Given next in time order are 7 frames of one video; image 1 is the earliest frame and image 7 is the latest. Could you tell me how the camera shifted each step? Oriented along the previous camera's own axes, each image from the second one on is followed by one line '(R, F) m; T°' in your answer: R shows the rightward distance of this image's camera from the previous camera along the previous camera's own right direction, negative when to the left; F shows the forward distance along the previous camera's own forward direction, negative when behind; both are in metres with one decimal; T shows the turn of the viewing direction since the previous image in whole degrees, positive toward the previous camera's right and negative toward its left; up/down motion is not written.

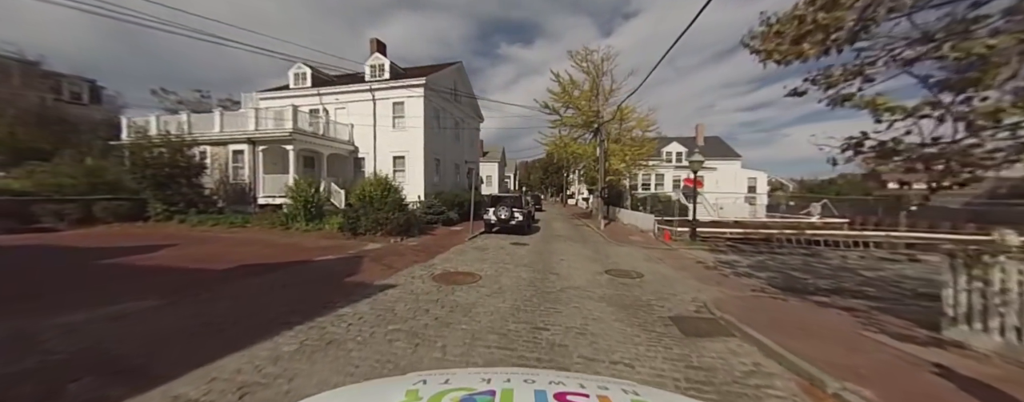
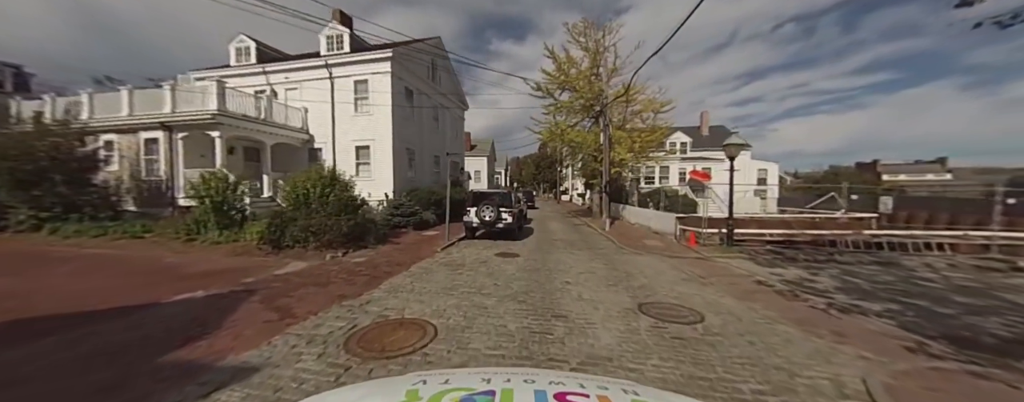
(+0.2, +3.3) m; +2°
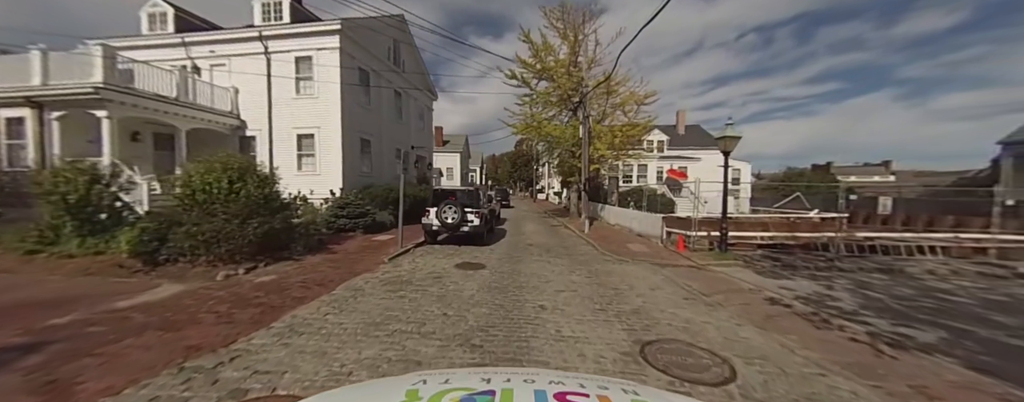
(+0.4, +1.8) m; +4°
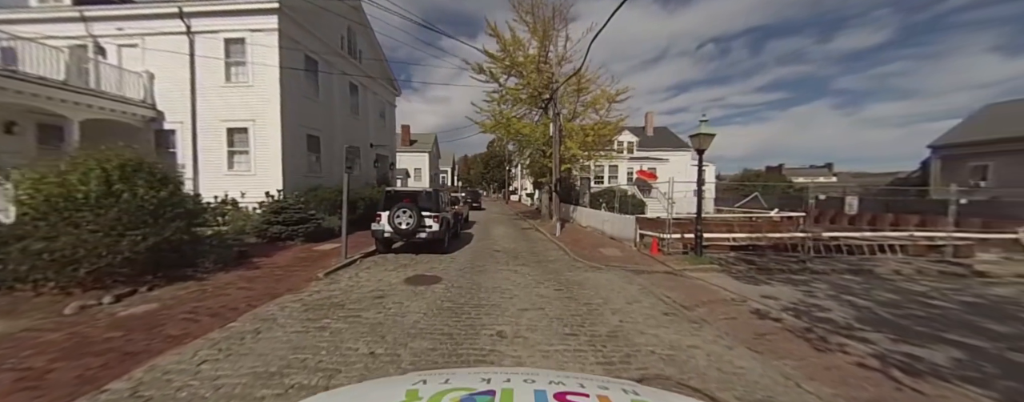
(+0.3, +1.0) m; +5°
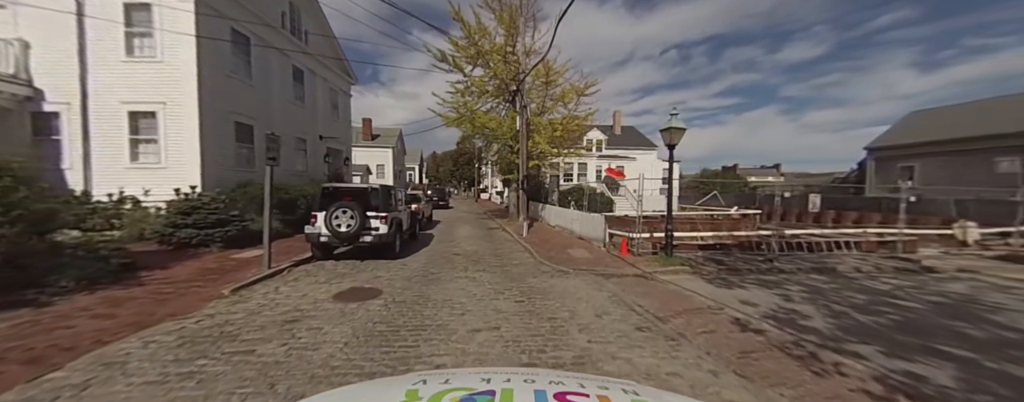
(+0.4, +0.9) m; +5°
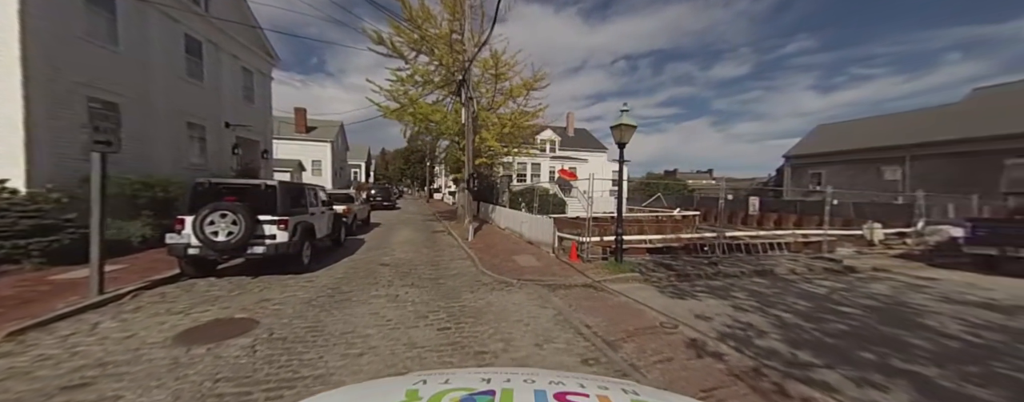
(+0.5, +1.0) m; +8°
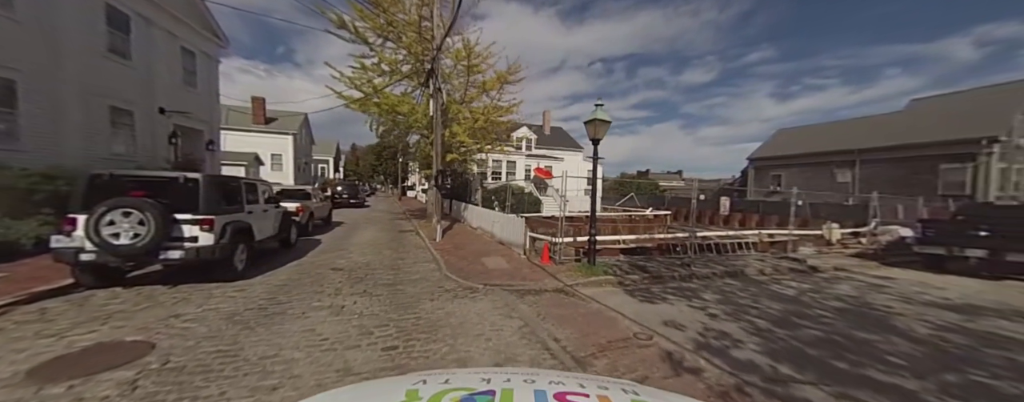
(+0.2, +0.6) m; +4°
